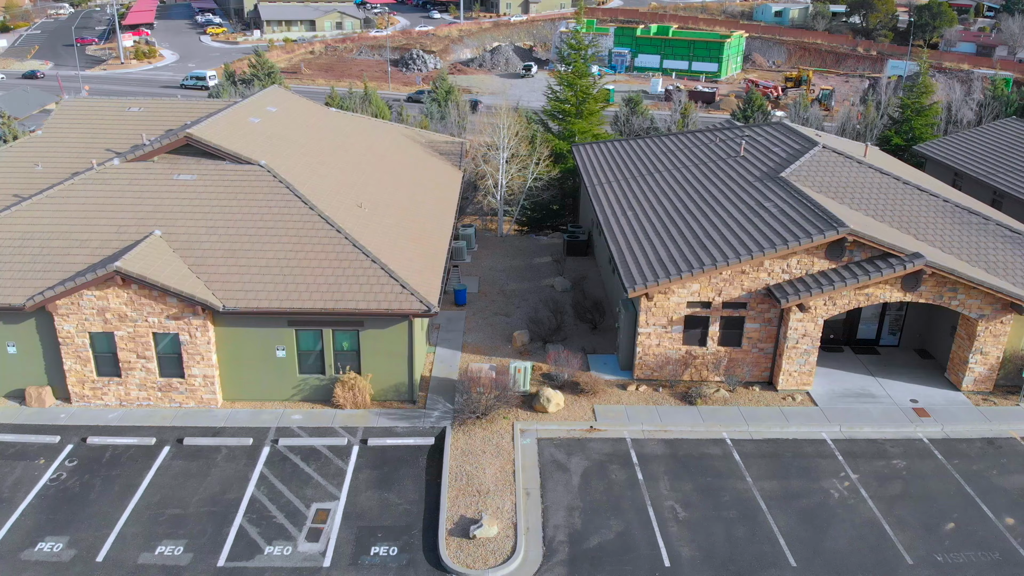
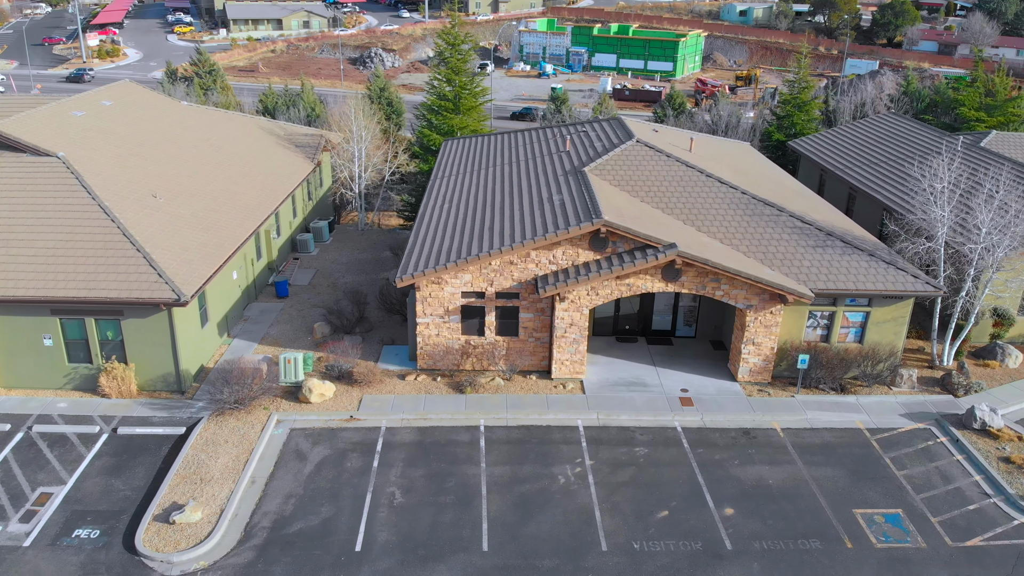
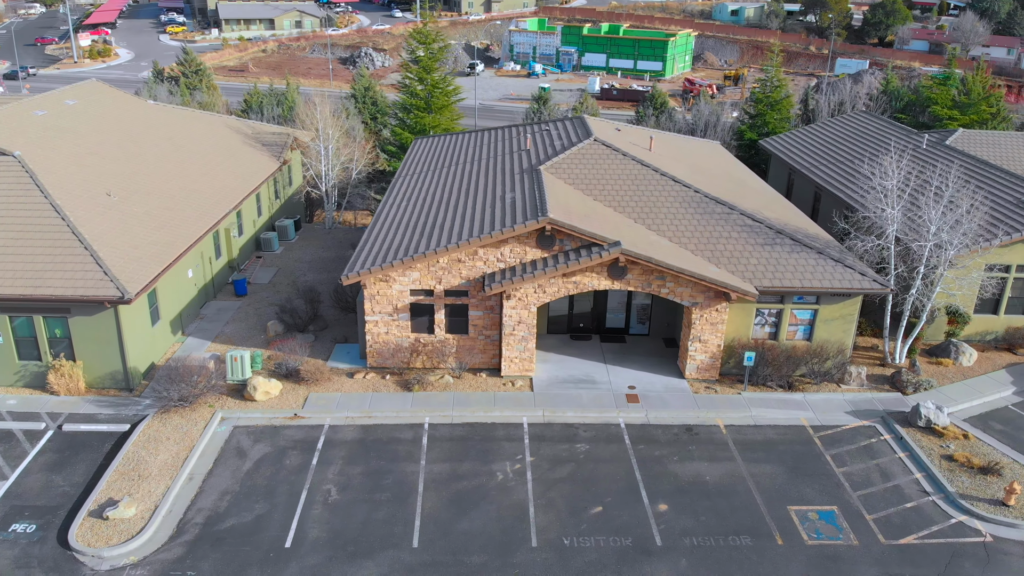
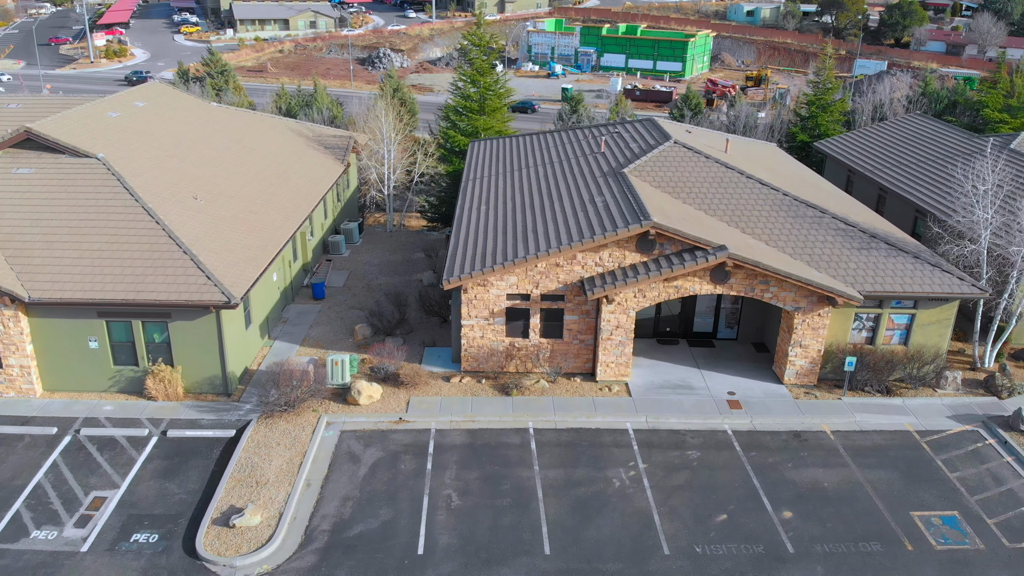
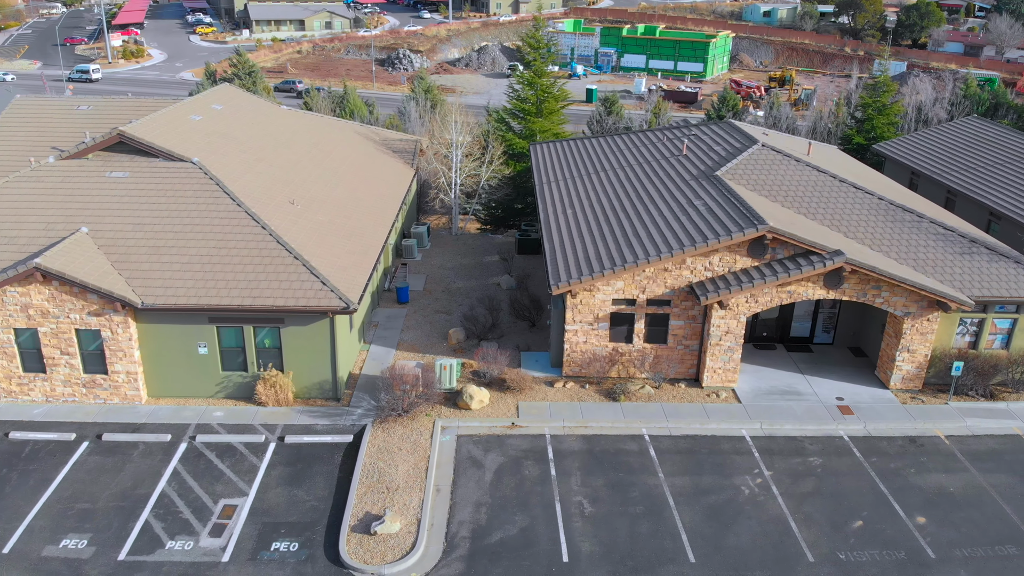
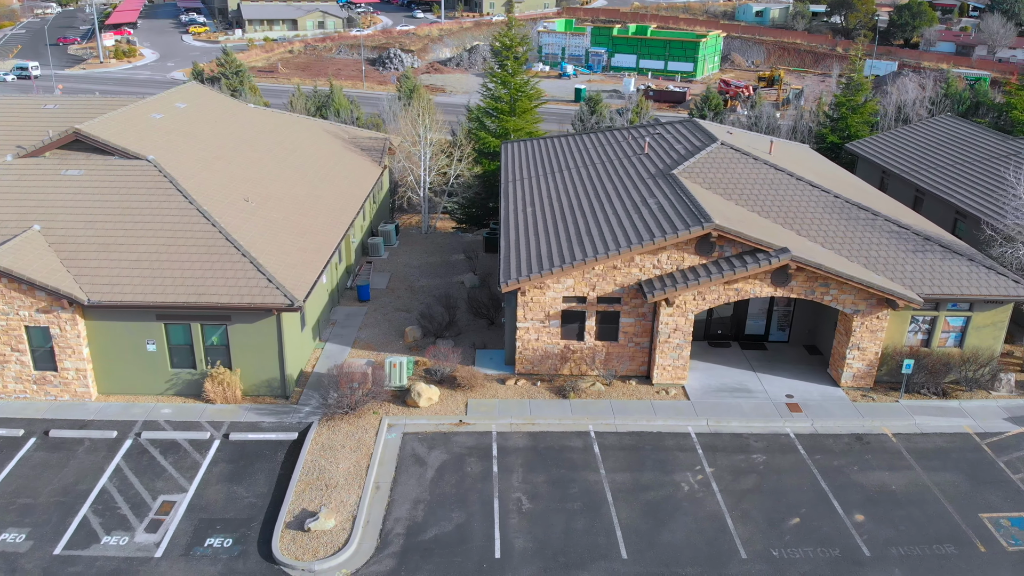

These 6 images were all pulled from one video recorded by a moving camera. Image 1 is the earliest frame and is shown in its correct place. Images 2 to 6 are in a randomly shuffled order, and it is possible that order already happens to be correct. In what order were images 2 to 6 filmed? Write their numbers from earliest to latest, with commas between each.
5, 6, 4, 2, 3
